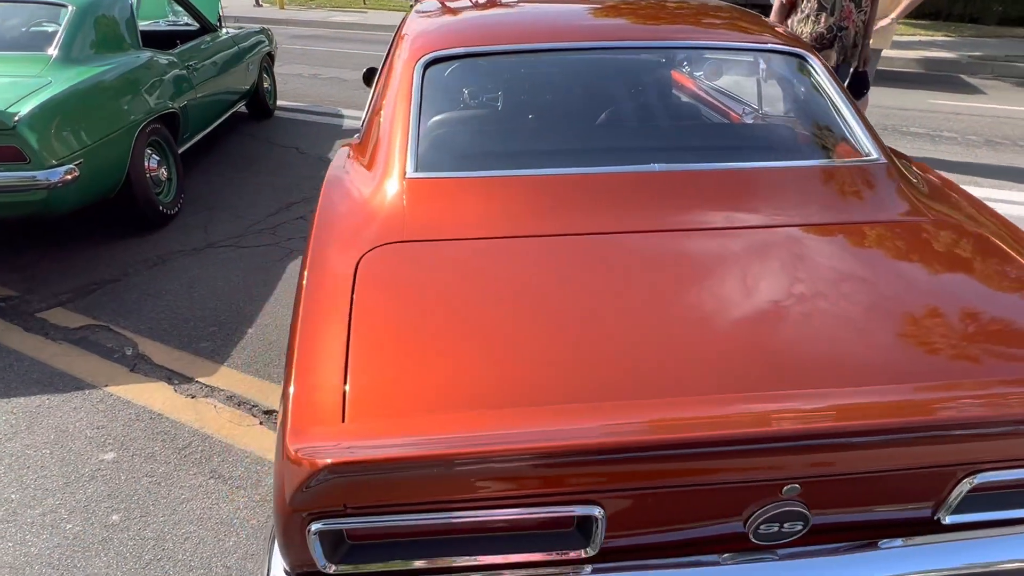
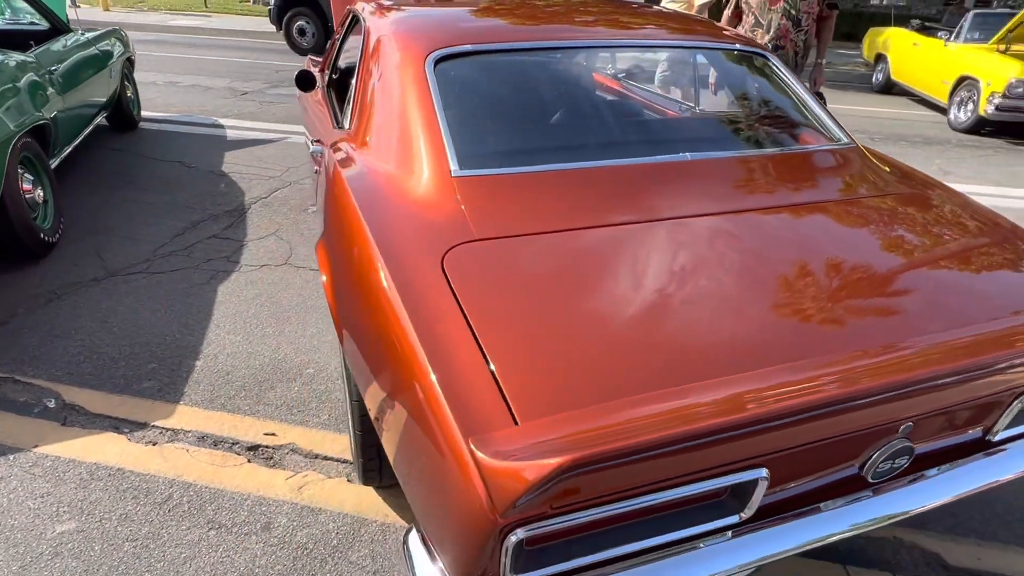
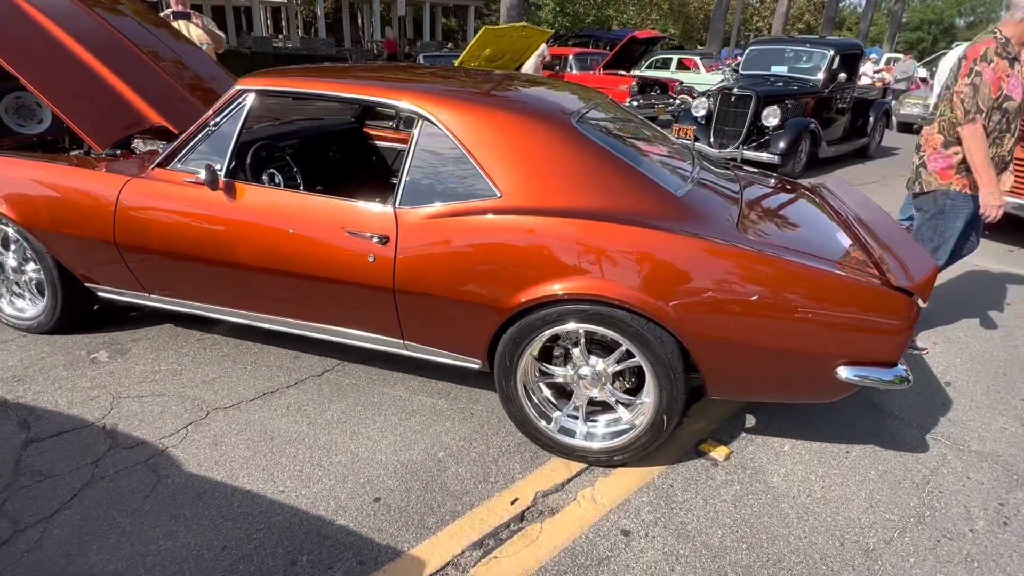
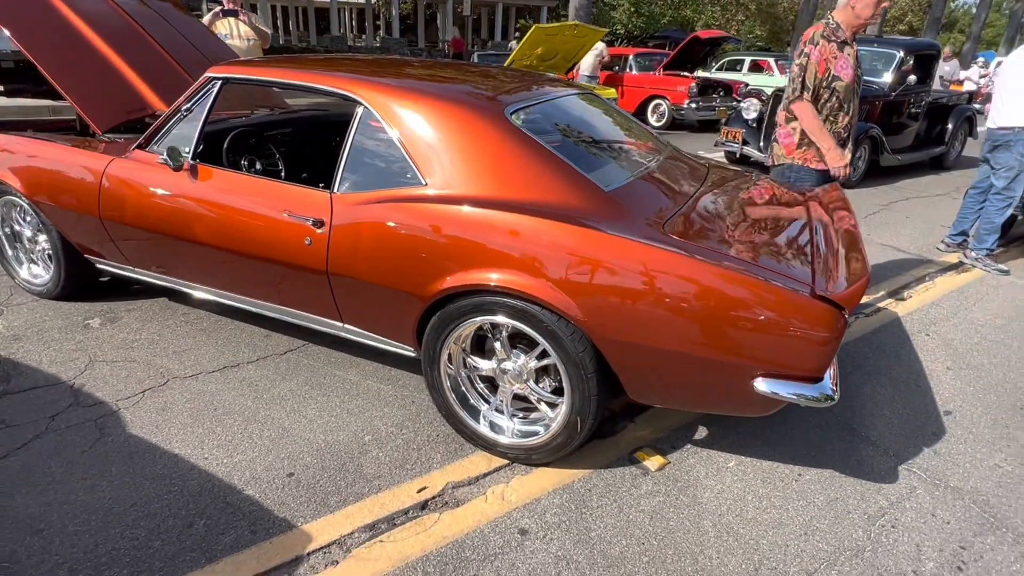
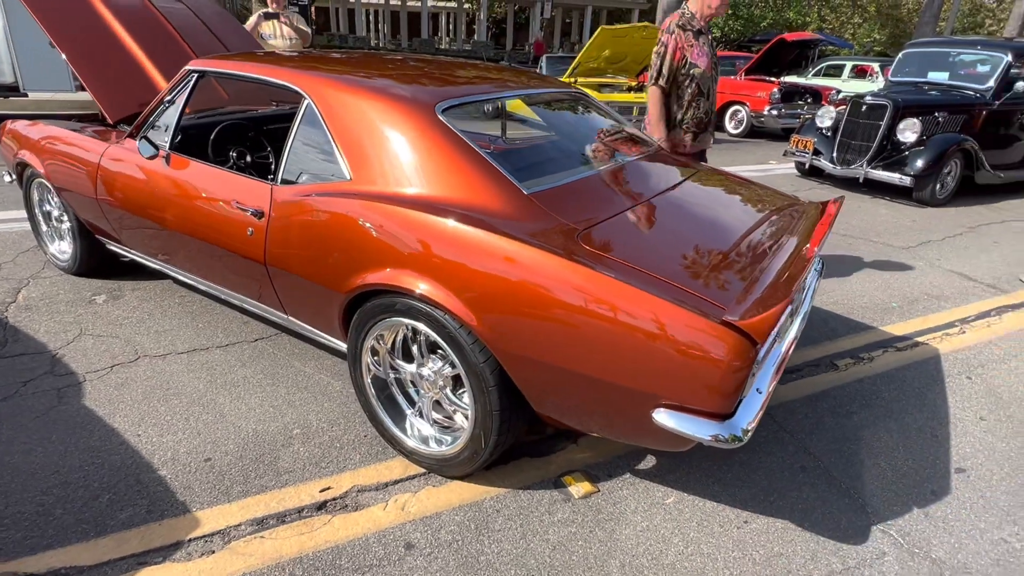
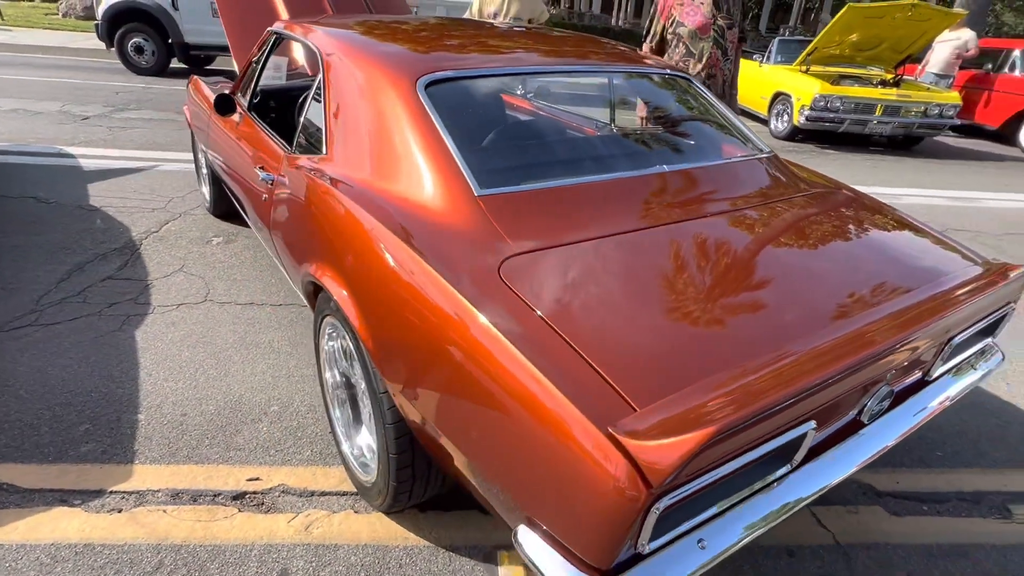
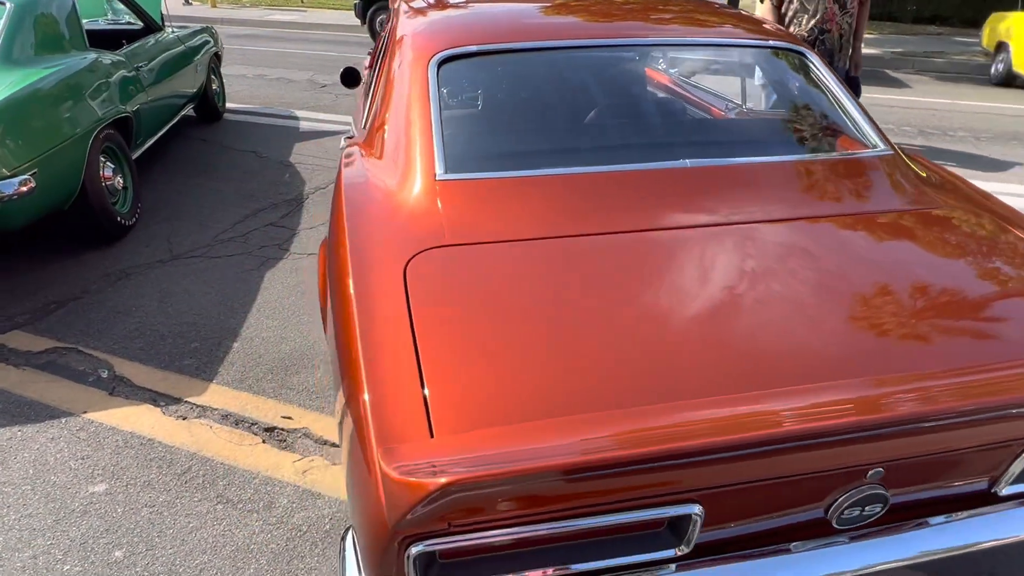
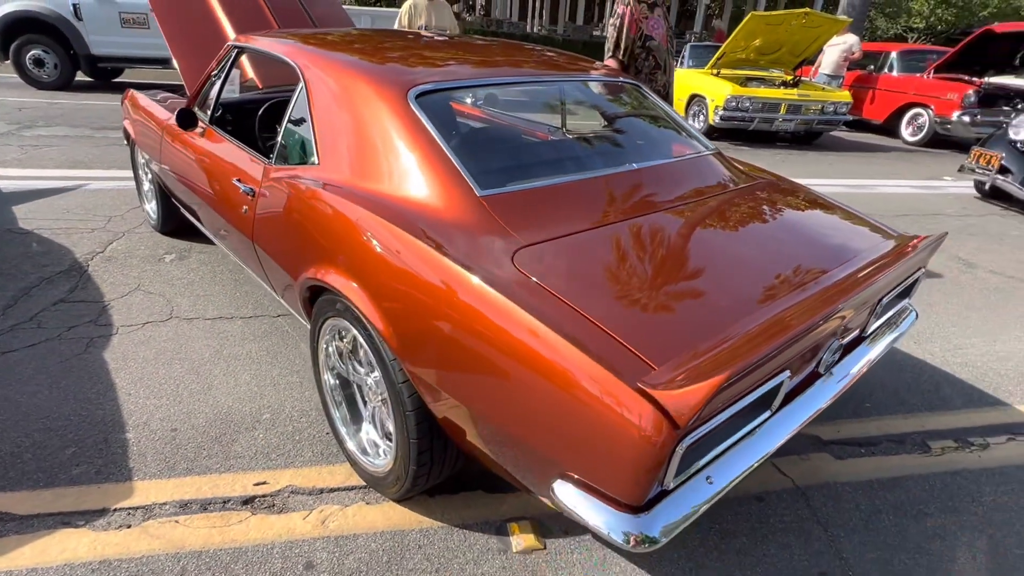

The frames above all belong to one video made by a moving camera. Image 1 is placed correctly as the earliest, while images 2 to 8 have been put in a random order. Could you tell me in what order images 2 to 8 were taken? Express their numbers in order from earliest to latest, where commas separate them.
7, 2, 6, 8, 5, 4, 3
